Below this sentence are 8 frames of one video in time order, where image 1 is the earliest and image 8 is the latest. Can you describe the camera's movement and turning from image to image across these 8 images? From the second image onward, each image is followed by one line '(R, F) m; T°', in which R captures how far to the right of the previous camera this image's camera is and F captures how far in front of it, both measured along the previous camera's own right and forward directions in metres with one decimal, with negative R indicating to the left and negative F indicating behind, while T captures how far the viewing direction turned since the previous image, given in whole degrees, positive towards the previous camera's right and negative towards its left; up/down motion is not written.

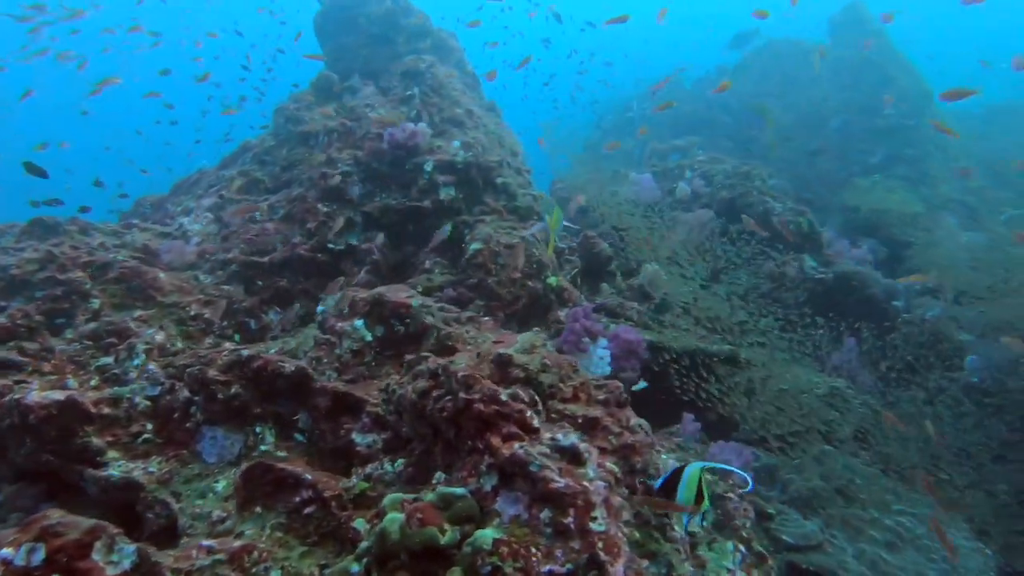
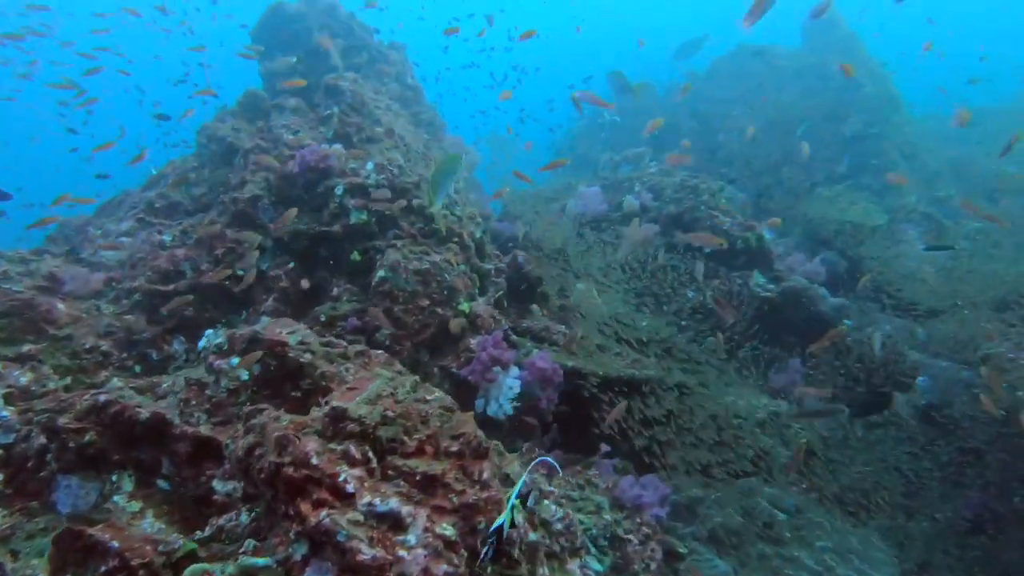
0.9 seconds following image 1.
(+0.6, +0.1) m; -1°
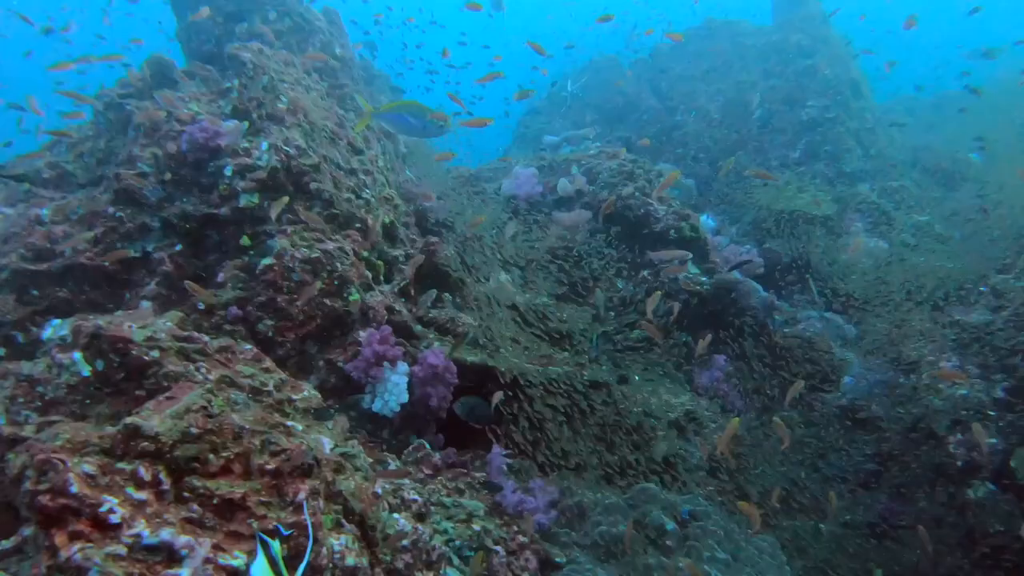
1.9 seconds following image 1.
(+0.6, +0.2) m; +1°
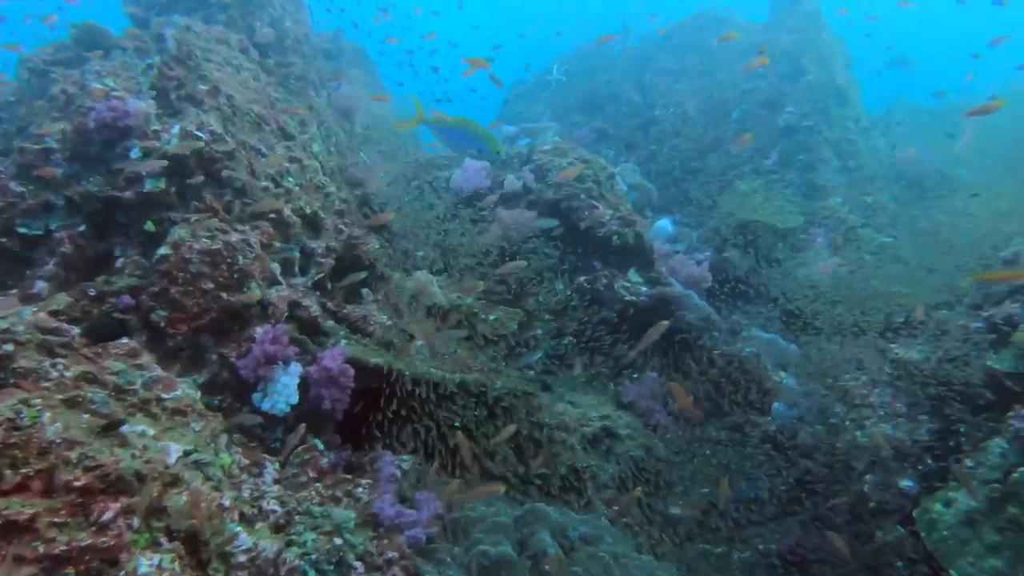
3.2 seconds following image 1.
(+0.6, +0.1) m; -1°
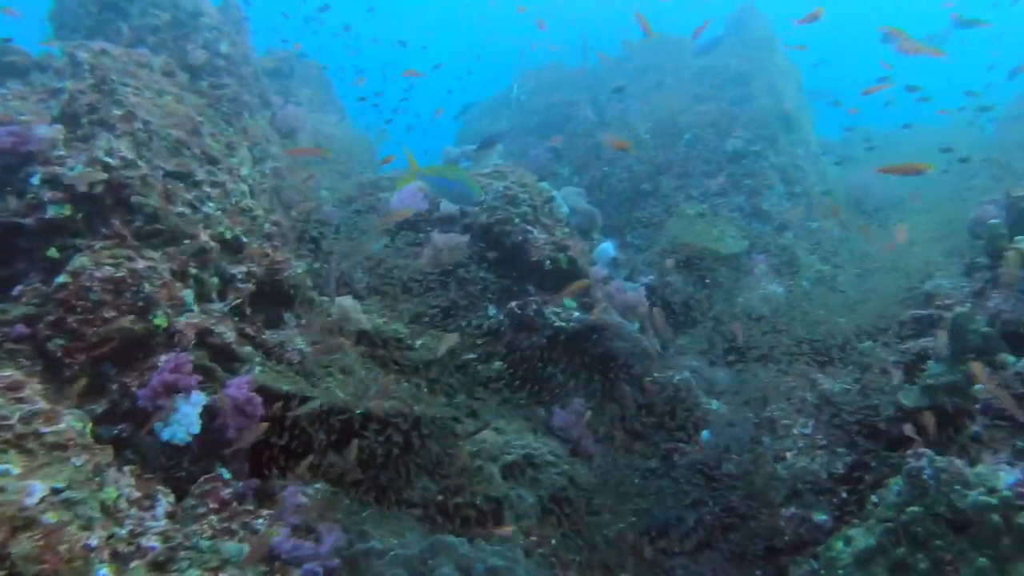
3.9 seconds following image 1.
(+0.5, 0.0) m; +1°
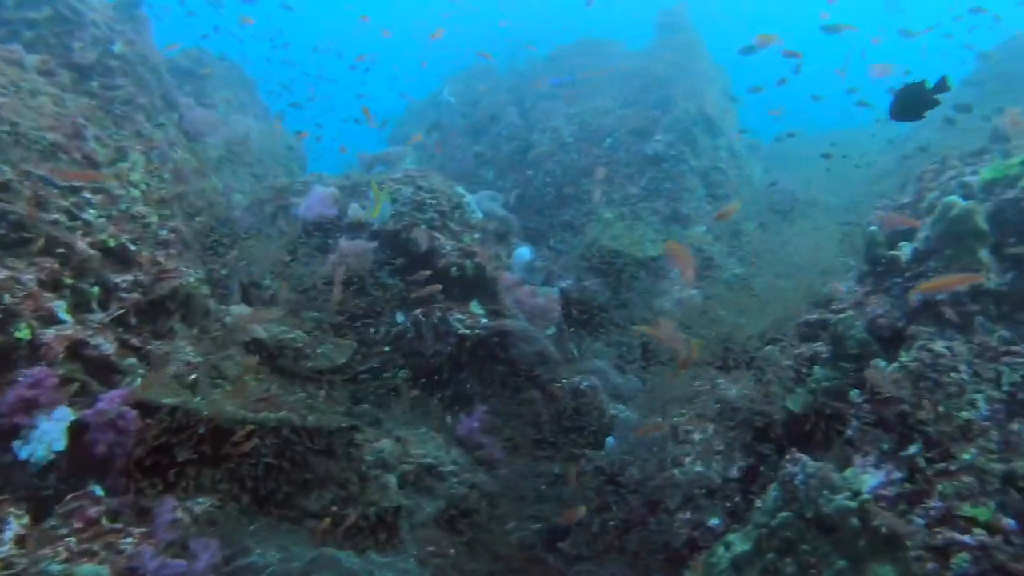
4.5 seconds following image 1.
(+0.5, 0.0) m; +3°
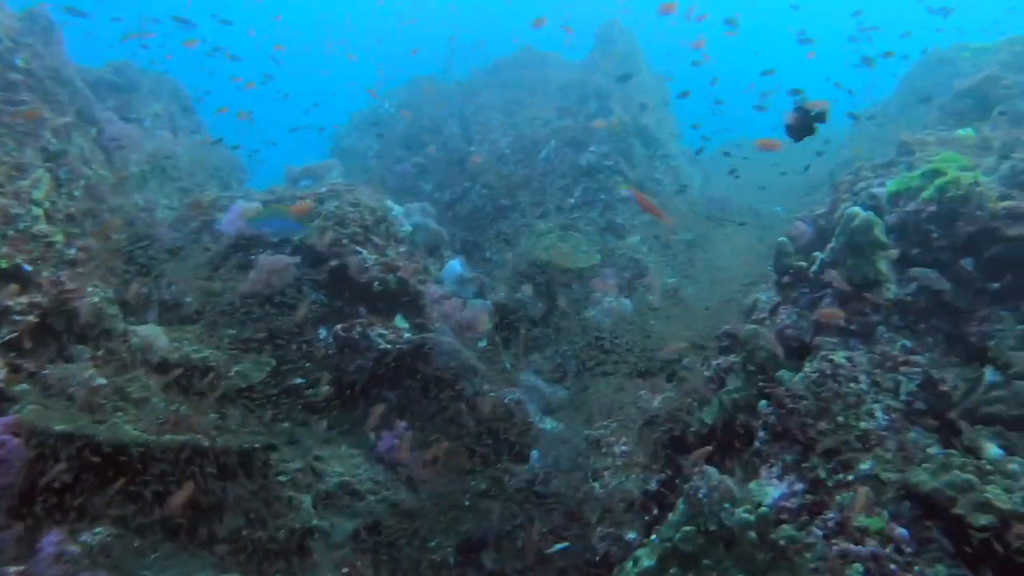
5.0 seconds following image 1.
(+0.4, 0.0) m; +2°
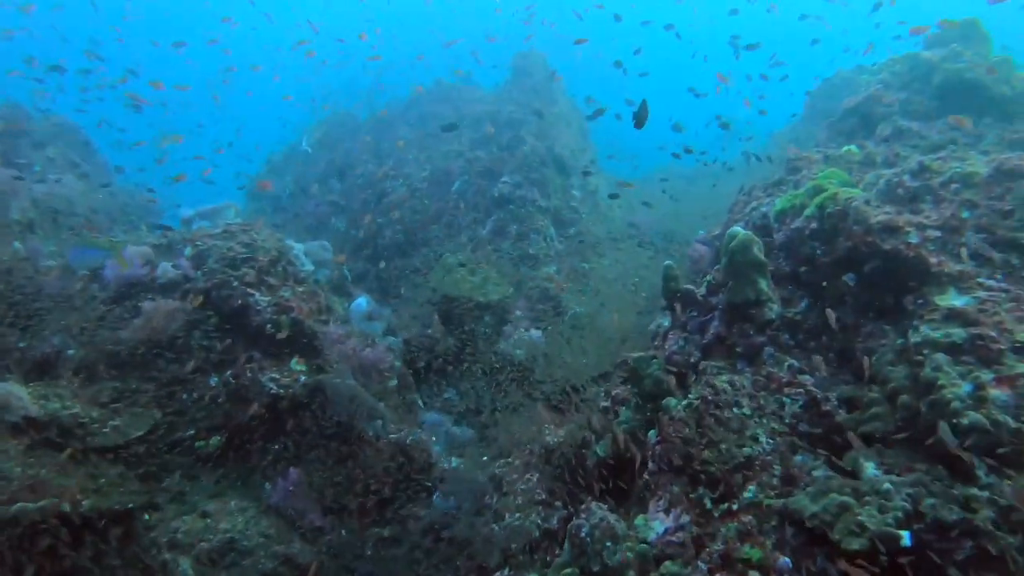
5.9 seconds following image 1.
(+0.5, +0.1) m; +3°
